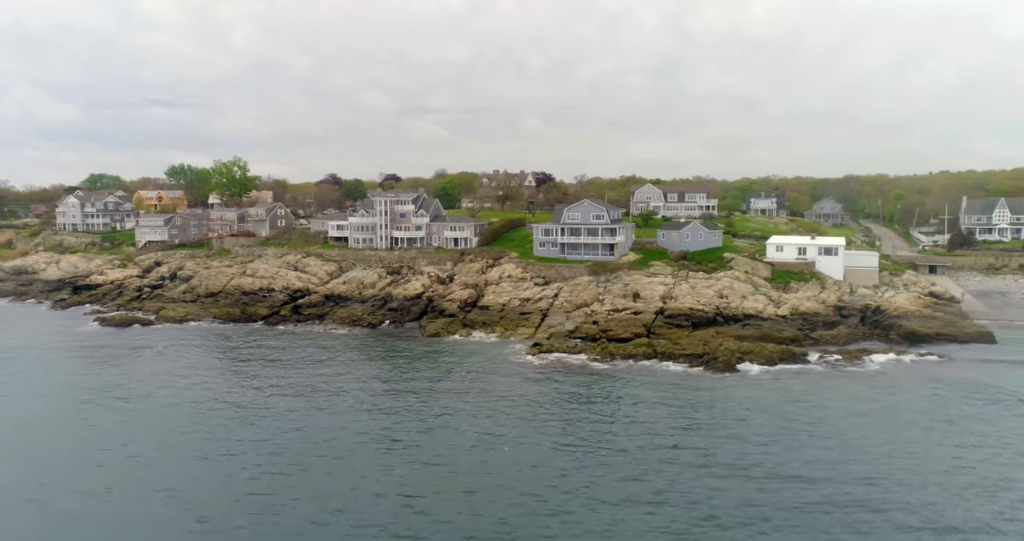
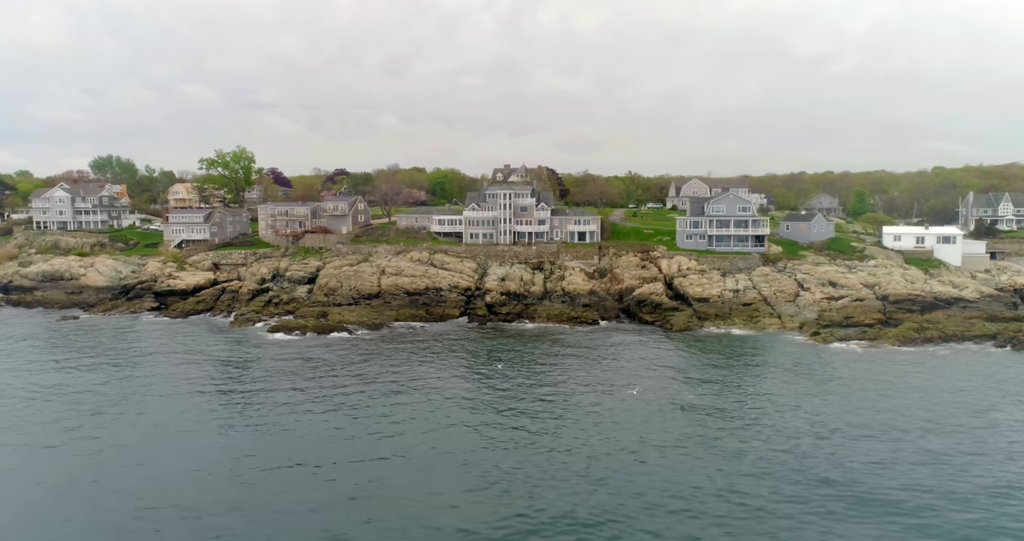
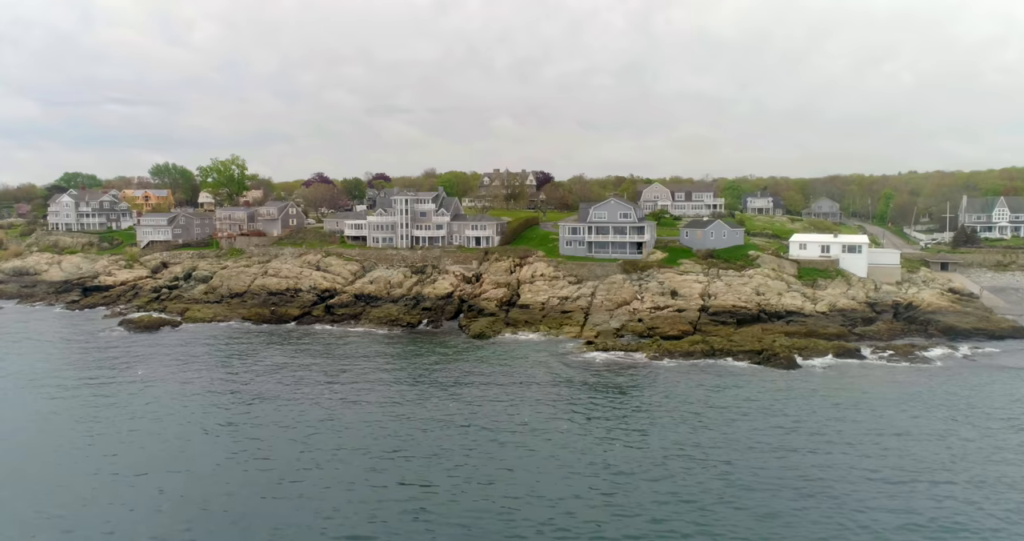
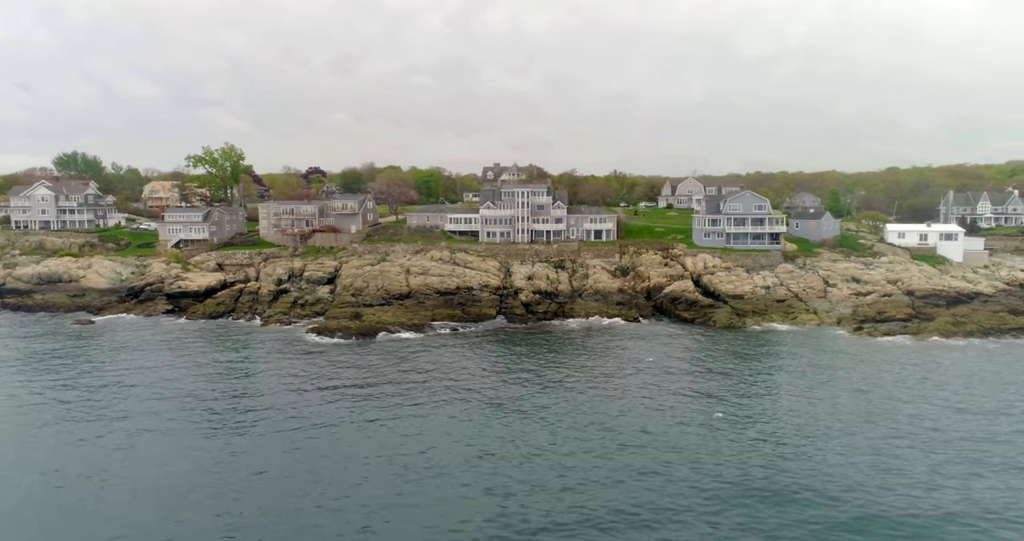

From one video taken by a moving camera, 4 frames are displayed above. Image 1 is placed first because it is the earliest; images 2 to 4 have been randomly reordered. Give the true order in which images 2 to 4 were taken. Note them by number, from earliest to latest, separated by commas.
3, 2, 4
